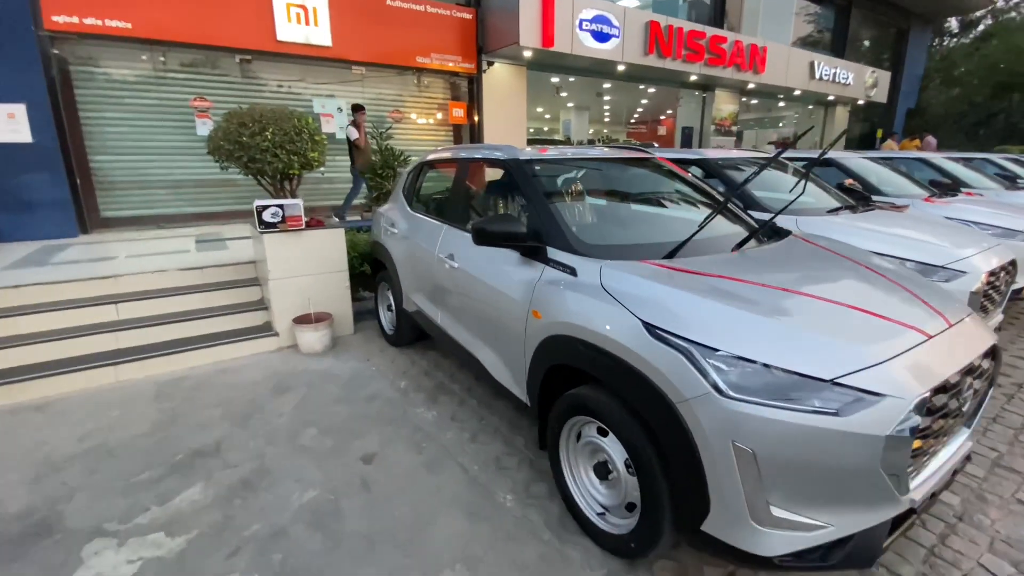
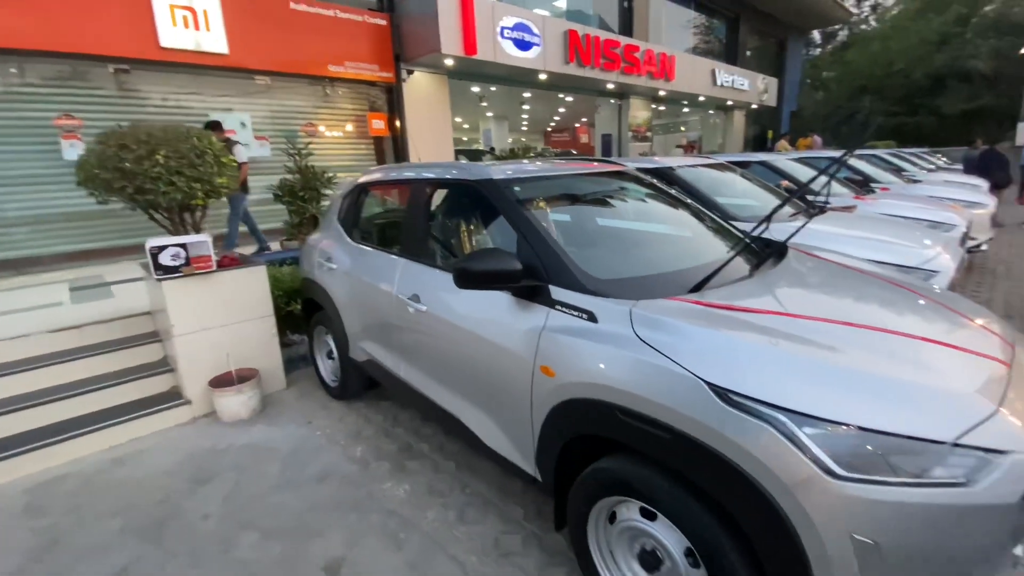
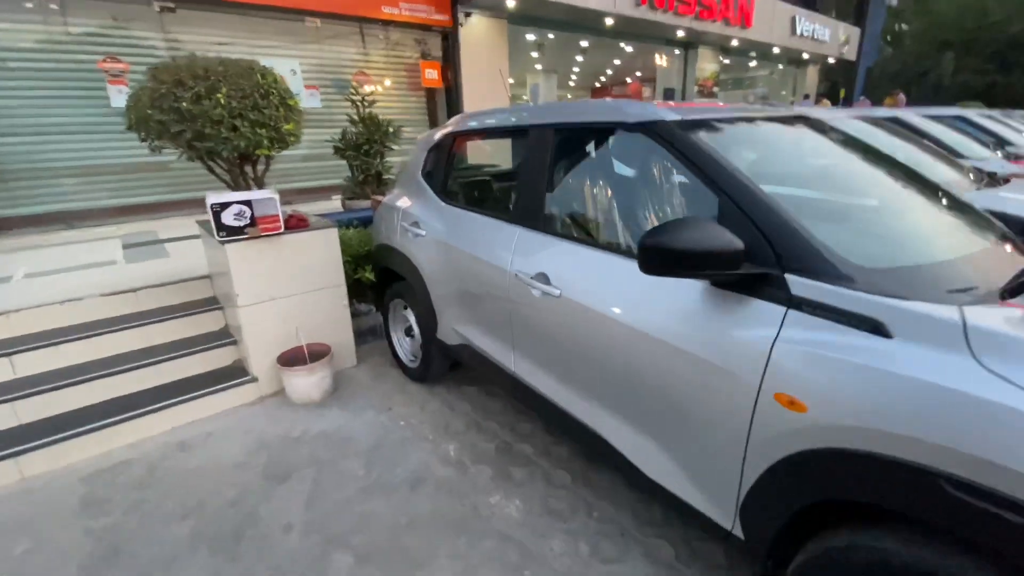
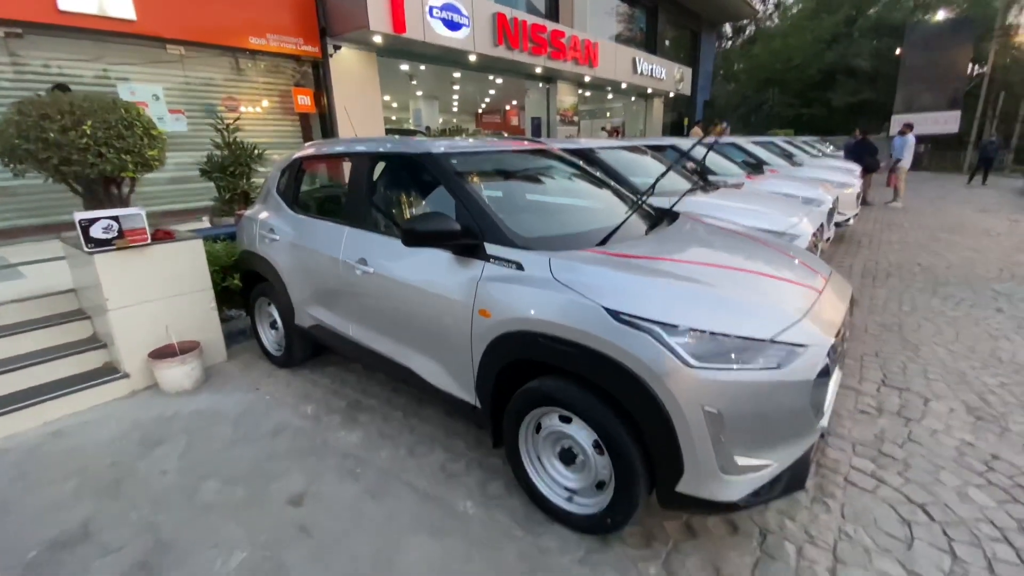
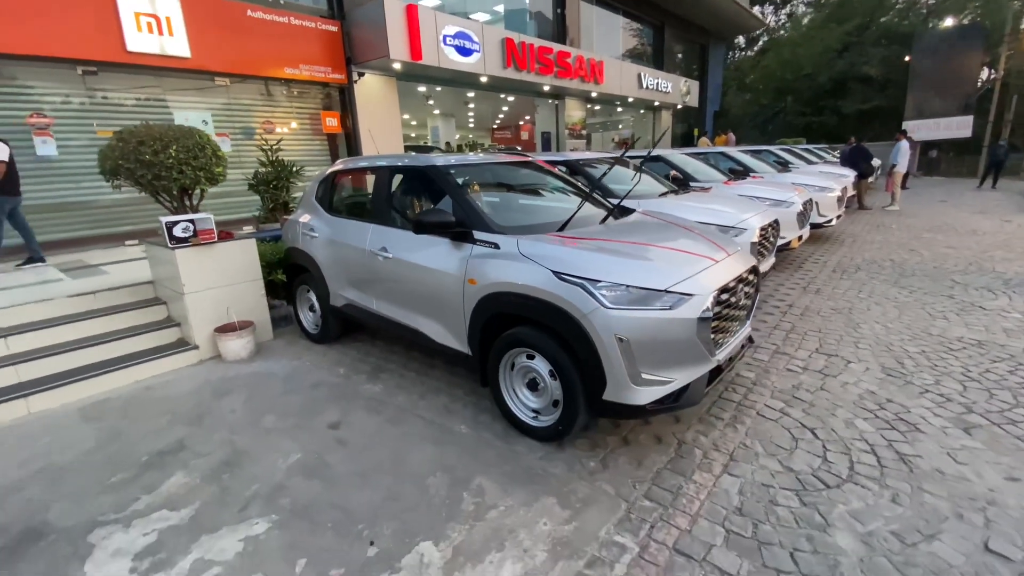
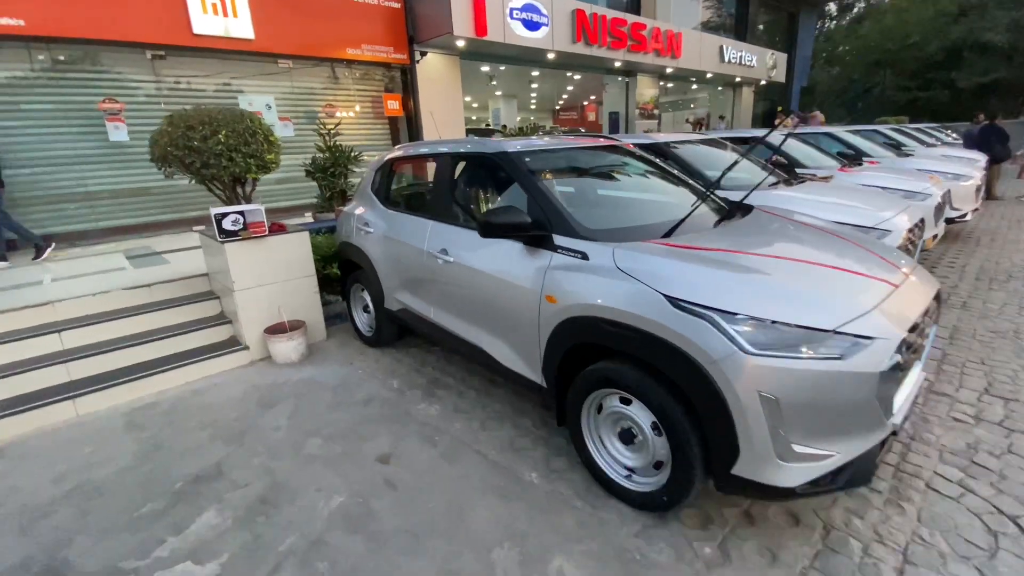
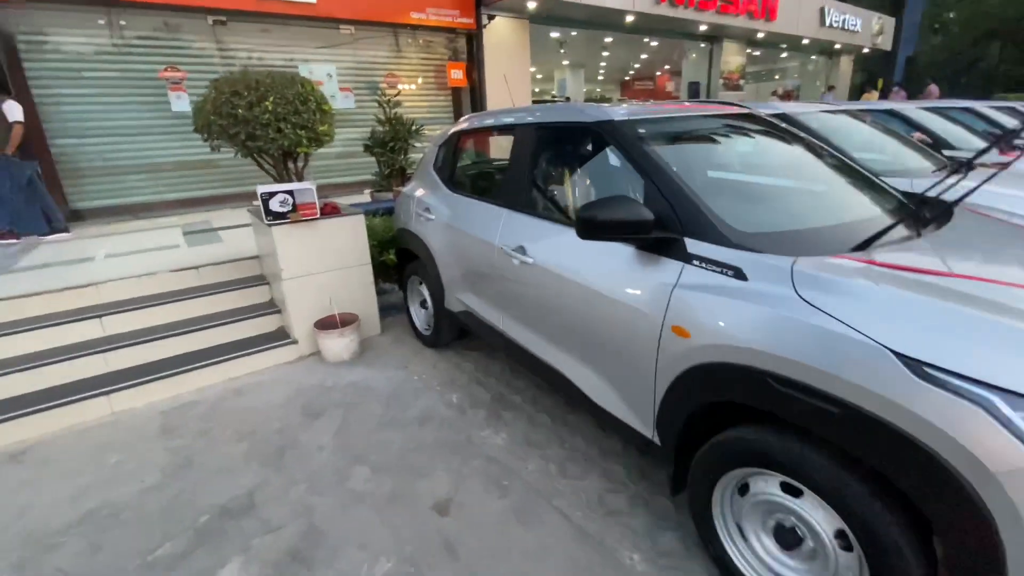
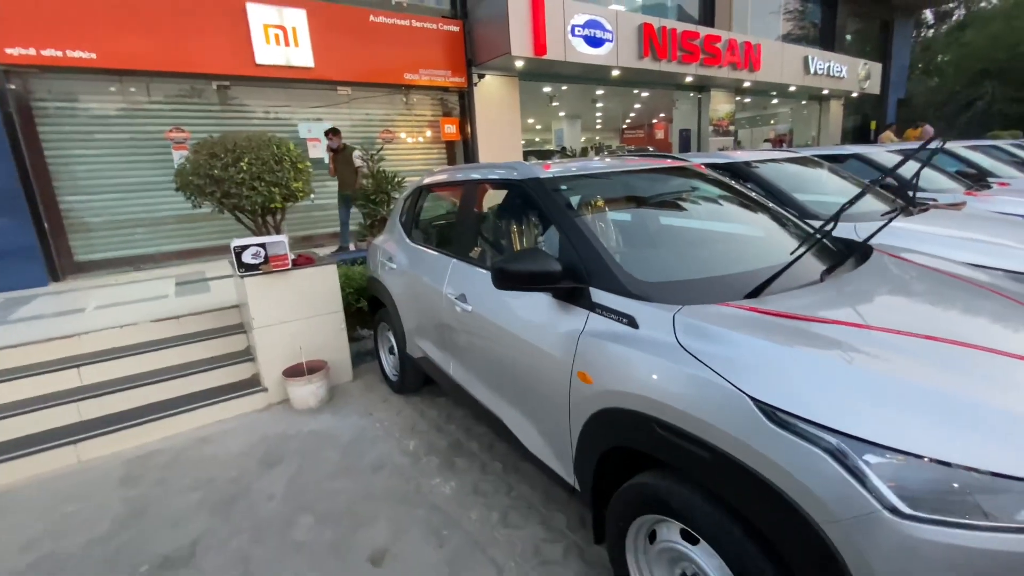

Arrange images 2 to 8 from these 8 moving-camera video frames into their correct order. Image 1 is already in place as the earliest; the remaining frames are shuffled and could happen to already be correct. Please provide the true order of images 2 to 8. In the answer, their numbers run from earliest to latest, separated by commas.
8, 2, 4, 5, 6, 7, 3
